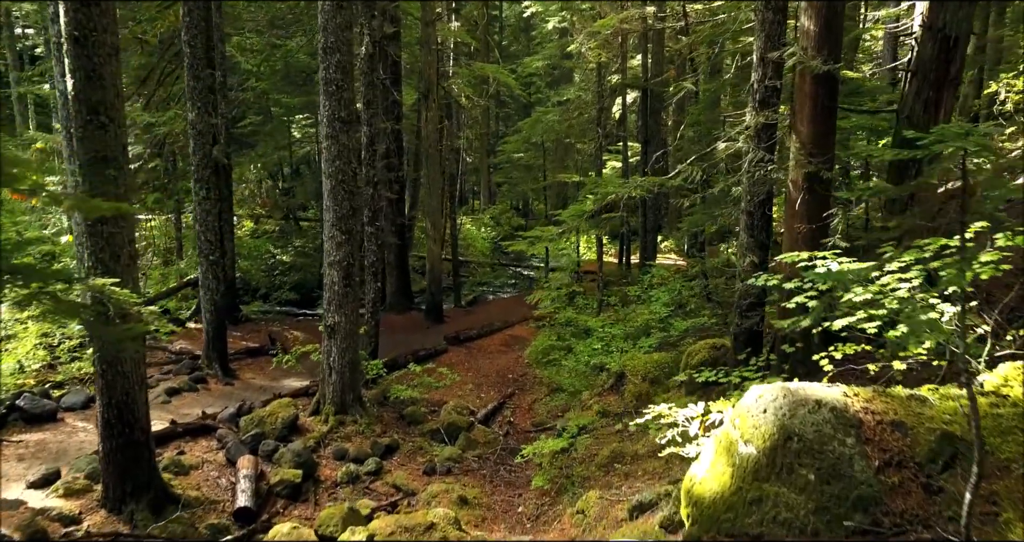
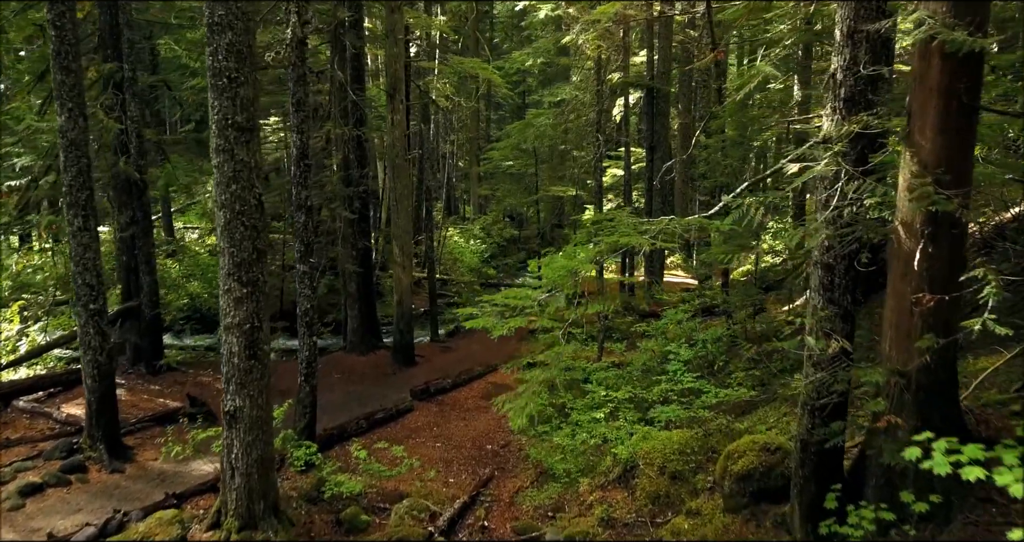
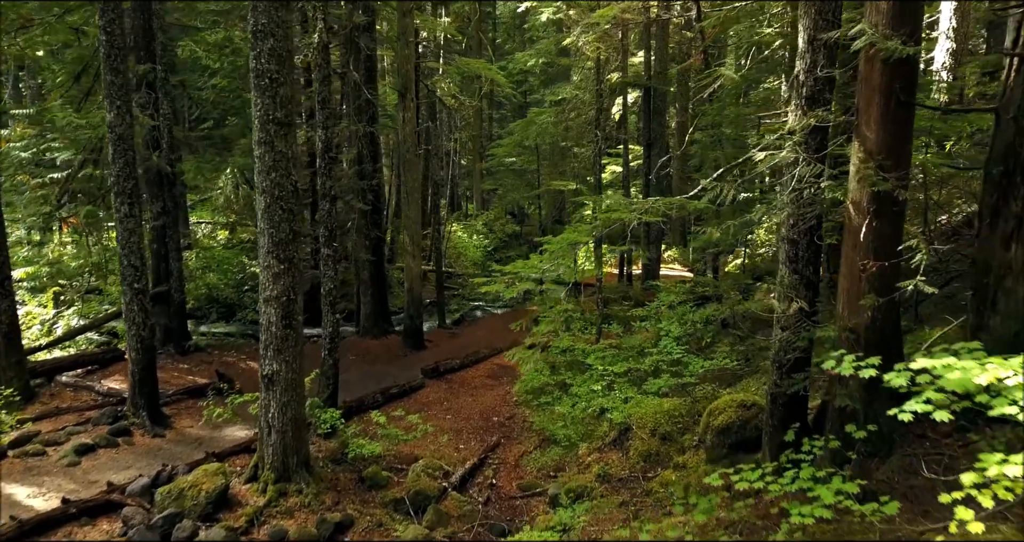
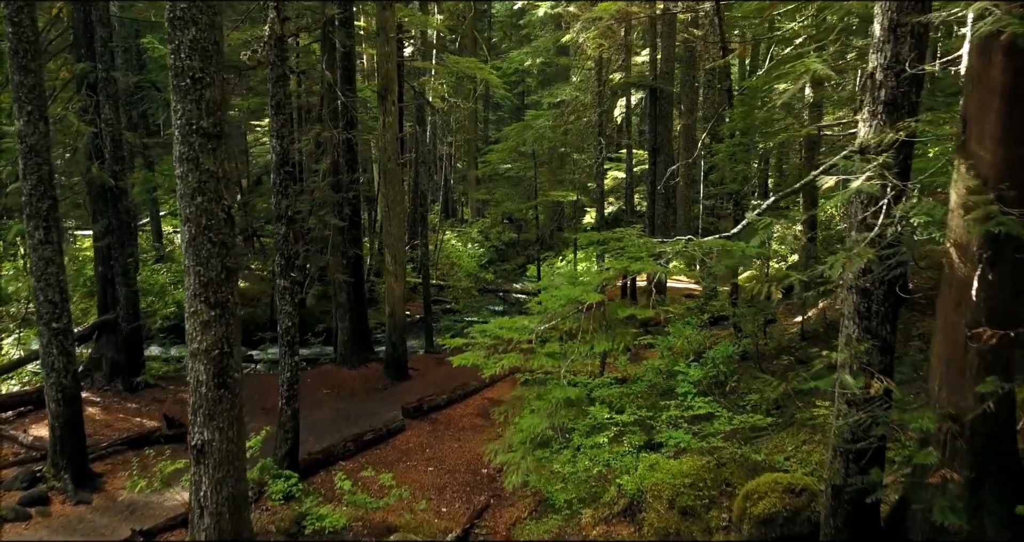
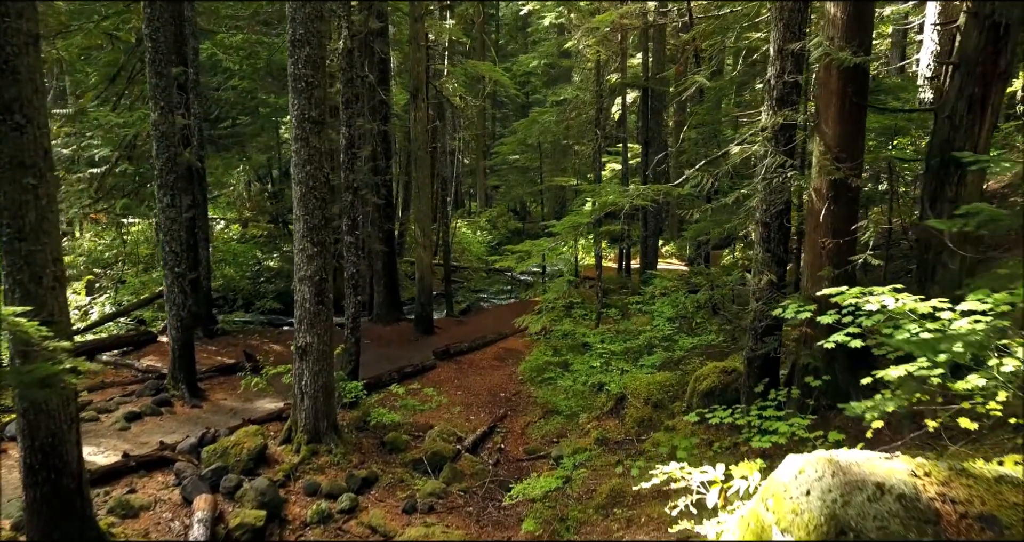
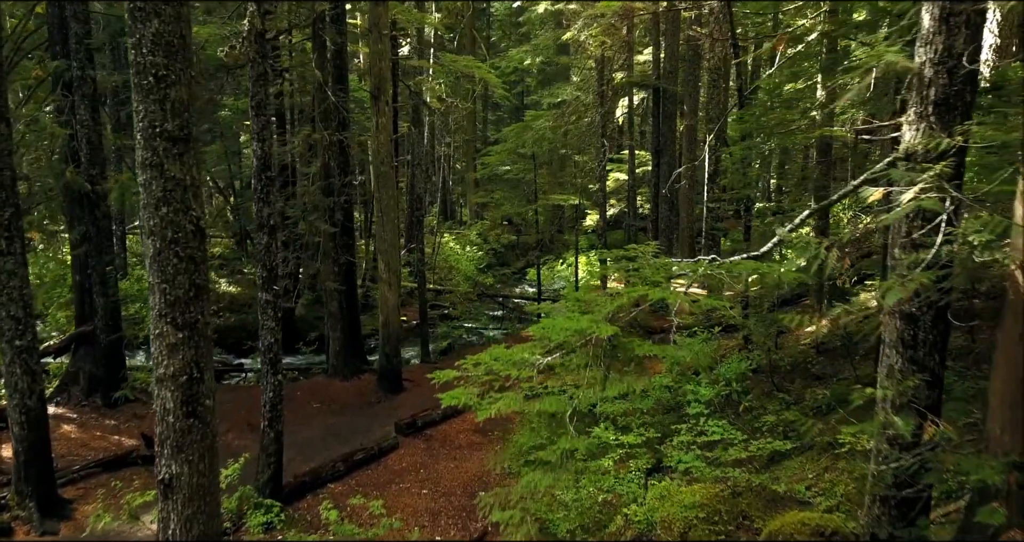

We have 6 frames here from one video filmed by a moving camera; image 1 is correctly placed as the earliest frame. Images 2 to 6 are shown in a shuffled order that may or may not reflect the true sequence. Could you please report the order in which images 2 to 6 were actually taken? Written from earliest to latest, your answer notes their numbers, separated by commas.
5, 3, 2, 4, 6
